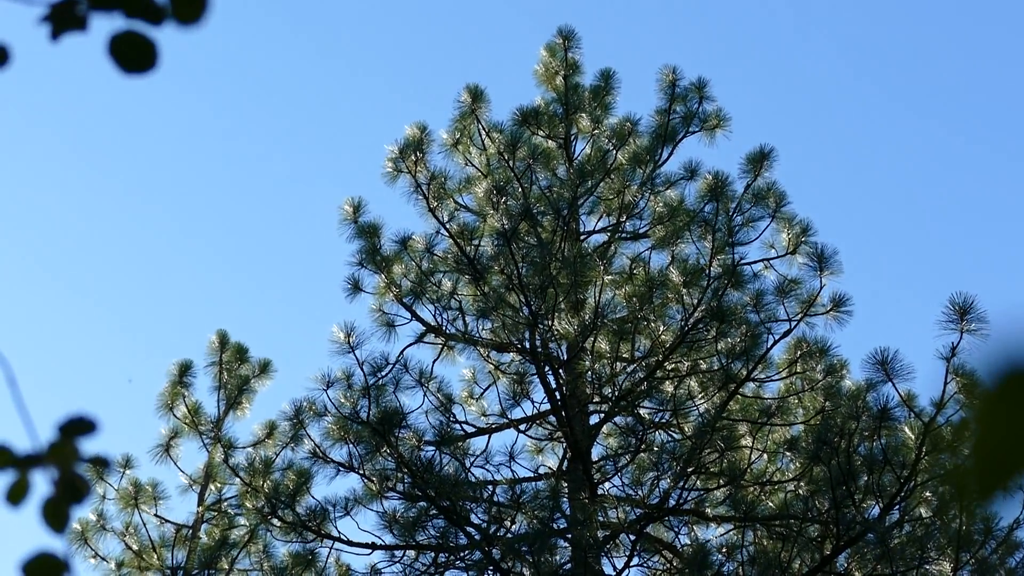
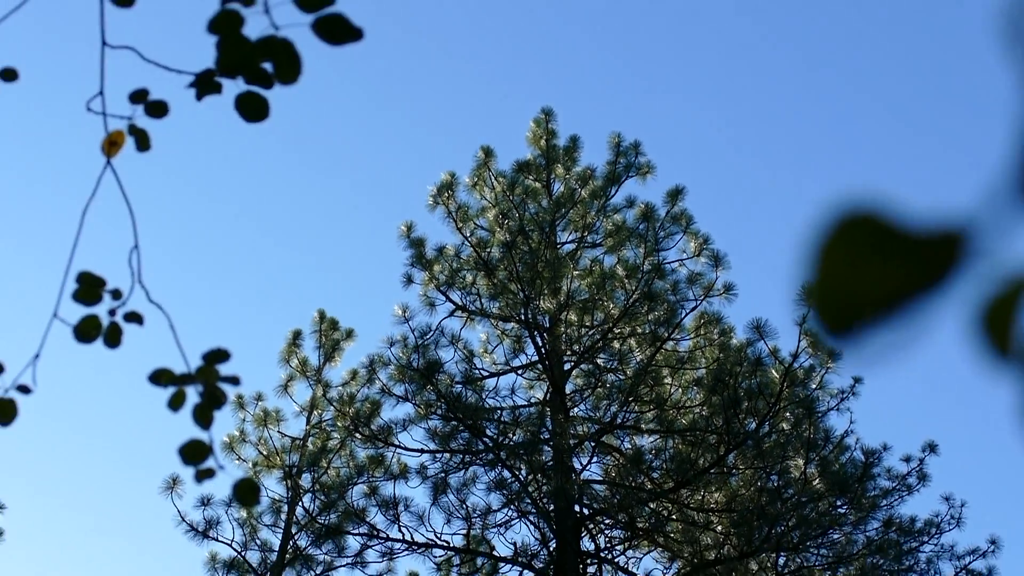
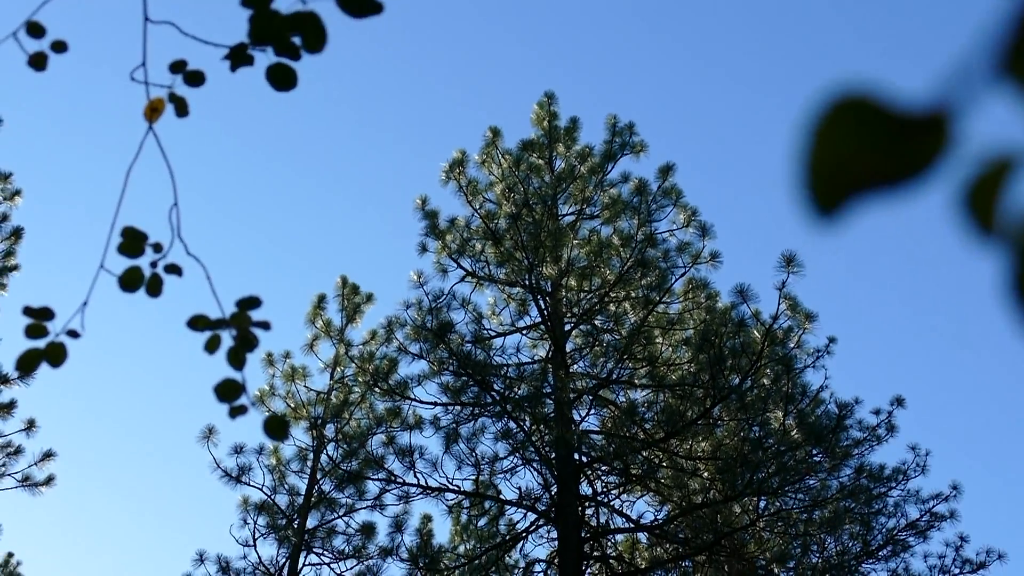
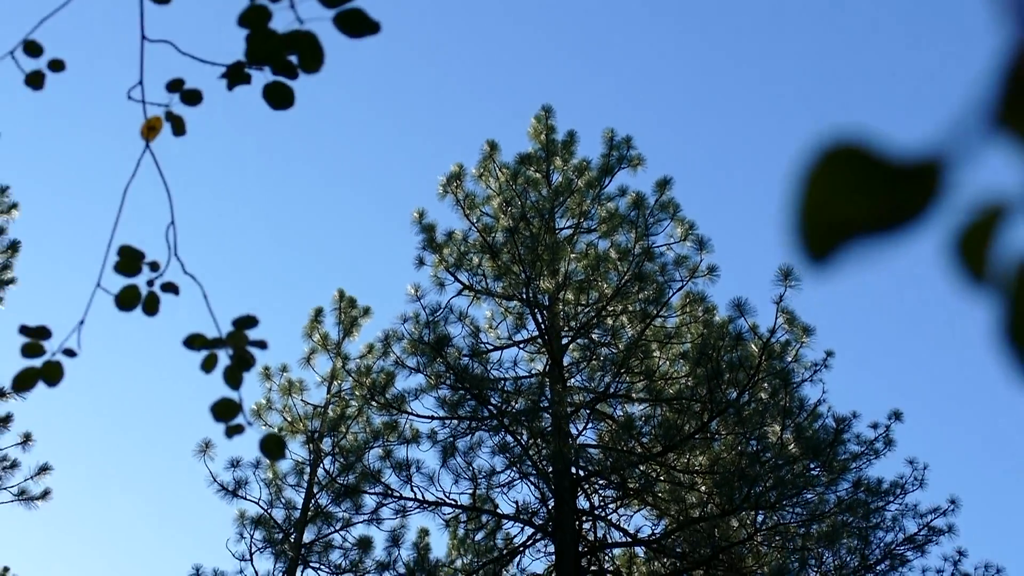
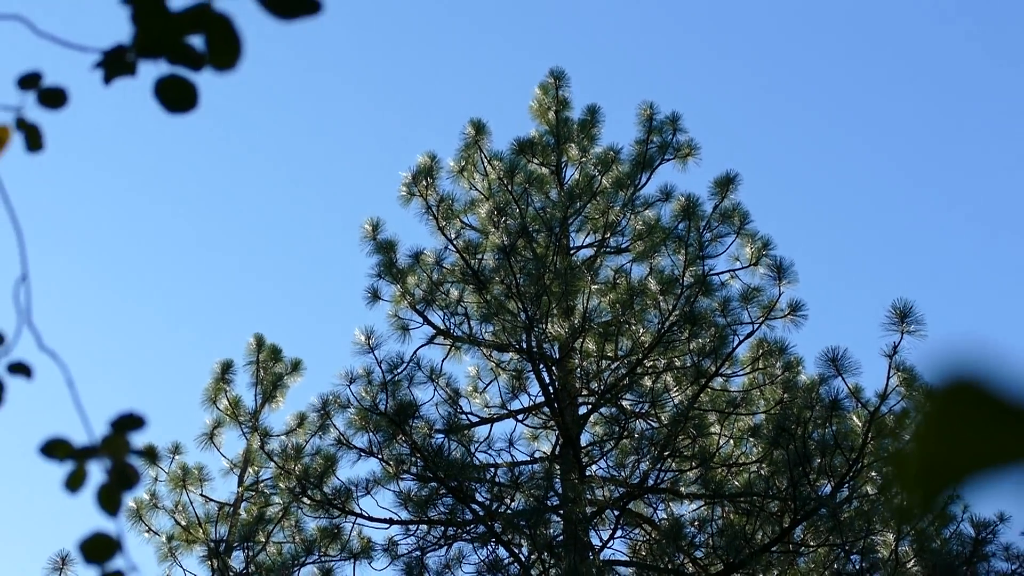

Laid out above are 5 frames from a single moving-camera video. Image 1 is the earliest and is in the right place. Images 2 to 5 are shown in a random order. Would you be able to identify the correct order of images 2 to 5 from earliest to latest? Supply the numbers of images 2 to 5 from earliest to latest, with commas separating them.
5, 2, 4, 3
